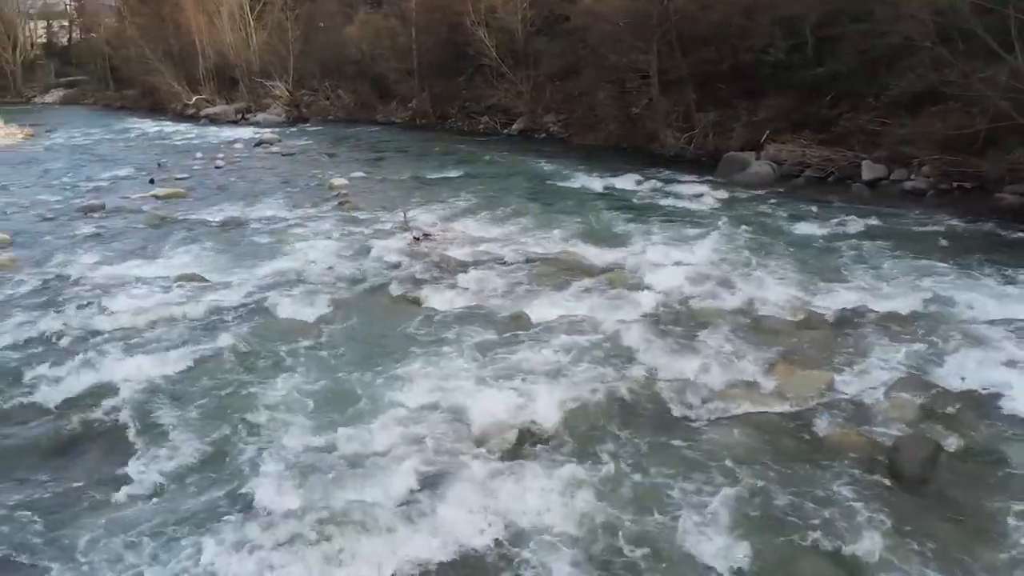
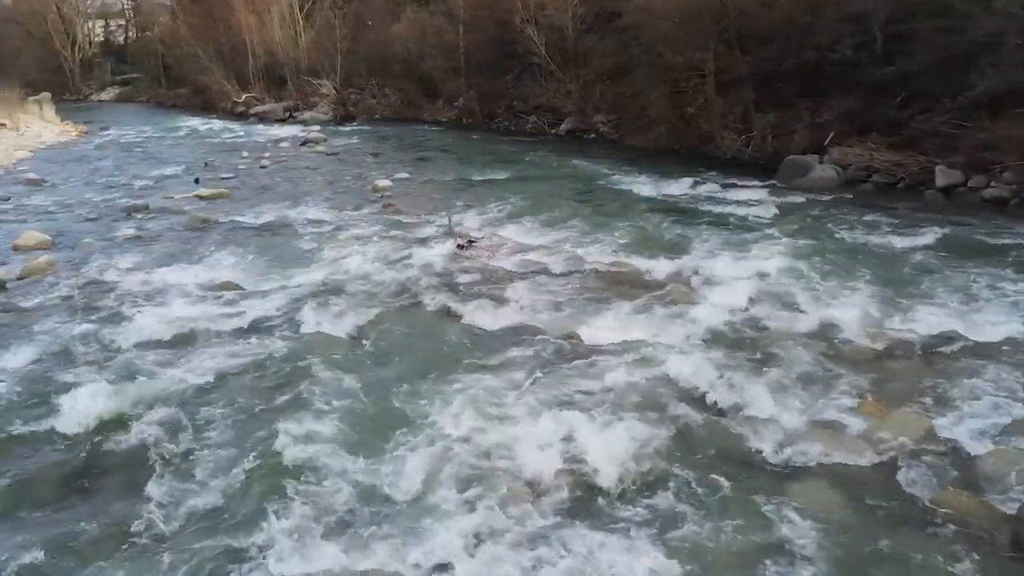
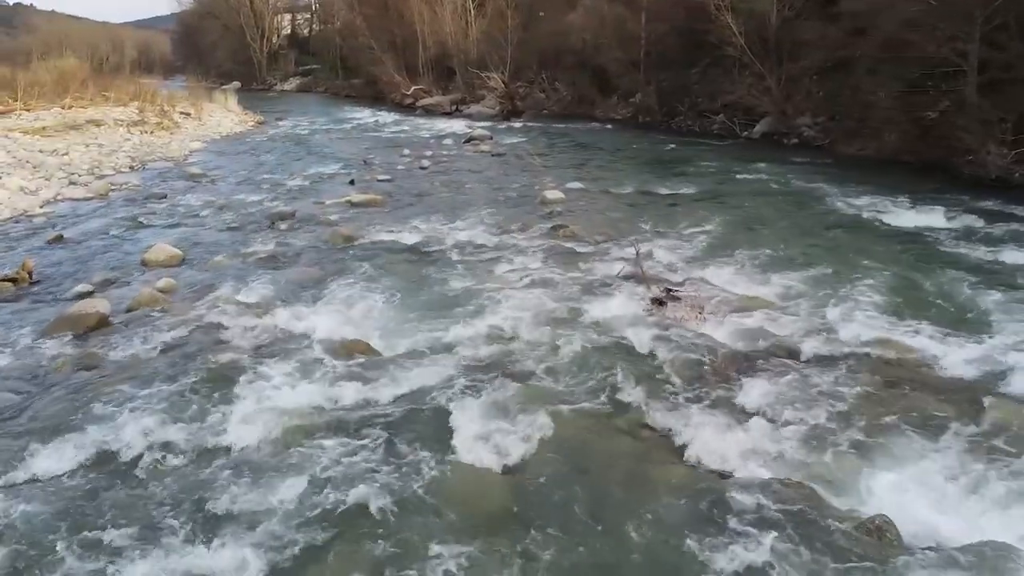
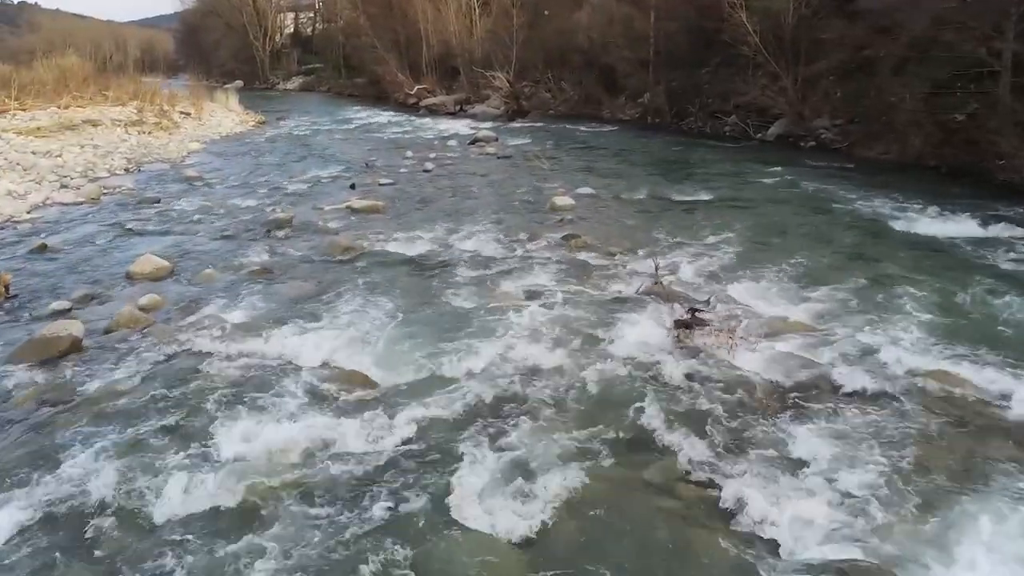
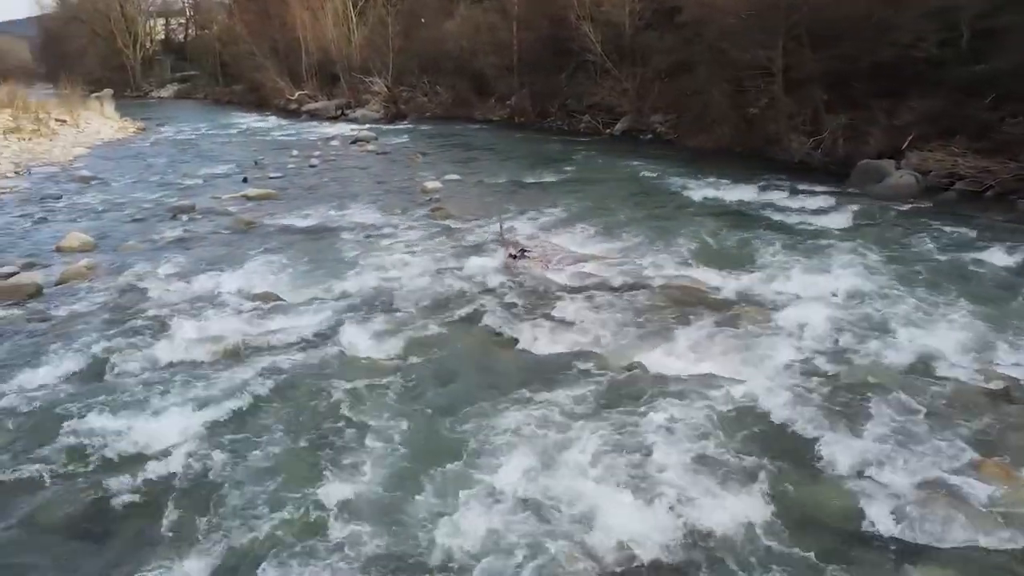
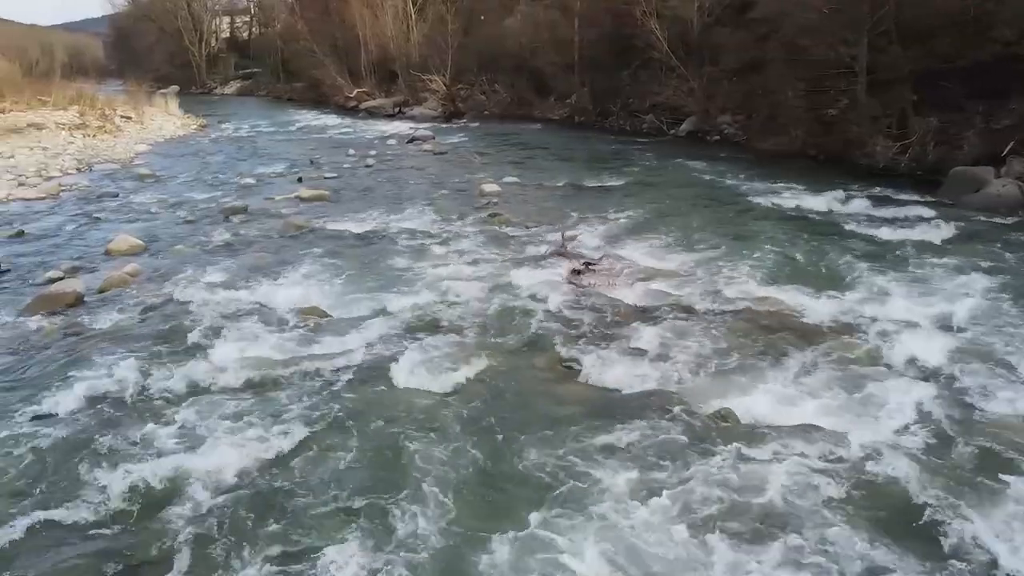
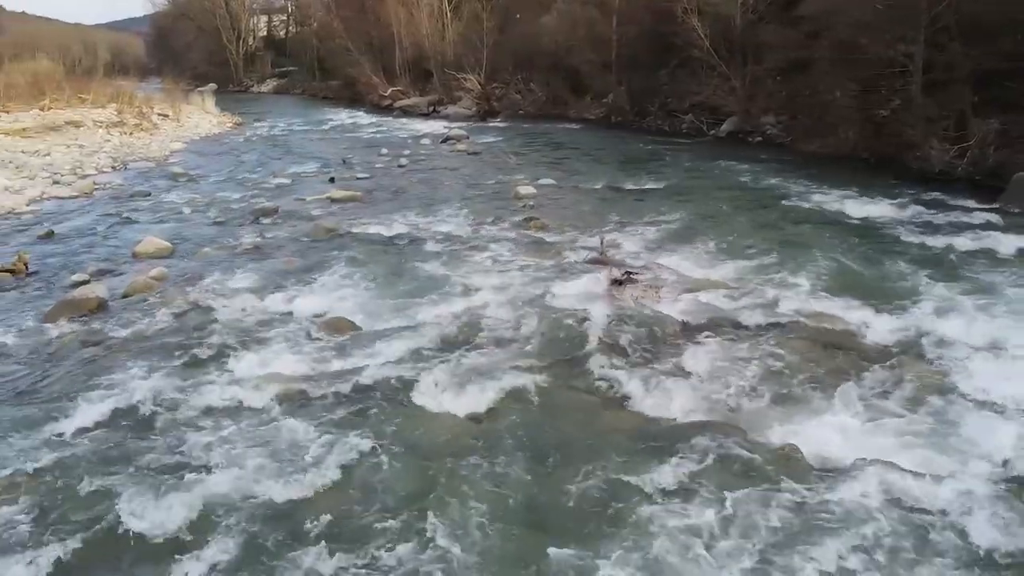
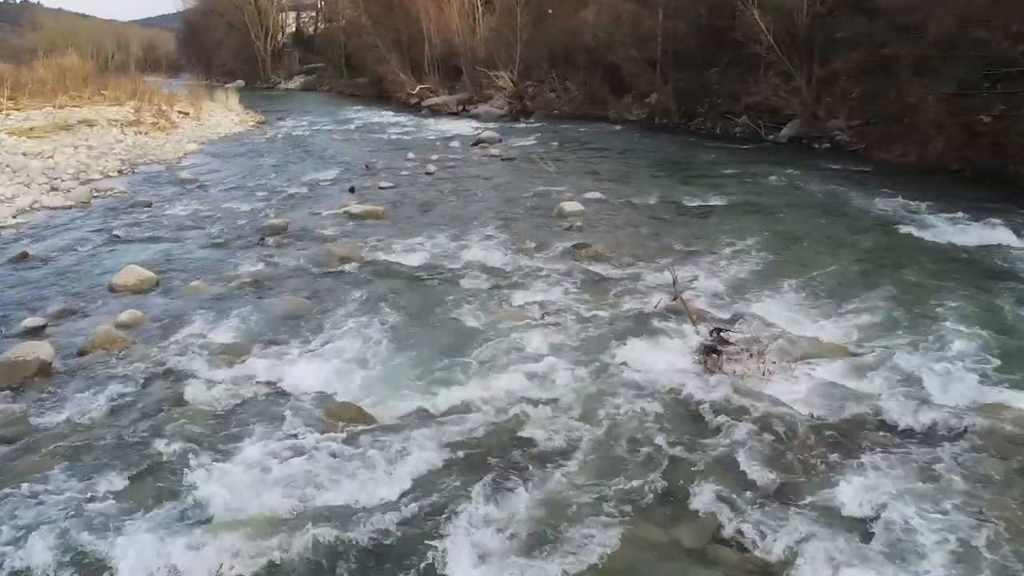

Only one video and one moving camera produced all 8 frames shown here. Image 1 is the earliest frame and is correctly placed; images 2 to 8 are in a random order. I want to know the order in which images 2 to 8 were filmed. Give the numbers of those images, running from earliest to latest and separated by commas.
2, 5, 6, 7, 3, 4, 8
